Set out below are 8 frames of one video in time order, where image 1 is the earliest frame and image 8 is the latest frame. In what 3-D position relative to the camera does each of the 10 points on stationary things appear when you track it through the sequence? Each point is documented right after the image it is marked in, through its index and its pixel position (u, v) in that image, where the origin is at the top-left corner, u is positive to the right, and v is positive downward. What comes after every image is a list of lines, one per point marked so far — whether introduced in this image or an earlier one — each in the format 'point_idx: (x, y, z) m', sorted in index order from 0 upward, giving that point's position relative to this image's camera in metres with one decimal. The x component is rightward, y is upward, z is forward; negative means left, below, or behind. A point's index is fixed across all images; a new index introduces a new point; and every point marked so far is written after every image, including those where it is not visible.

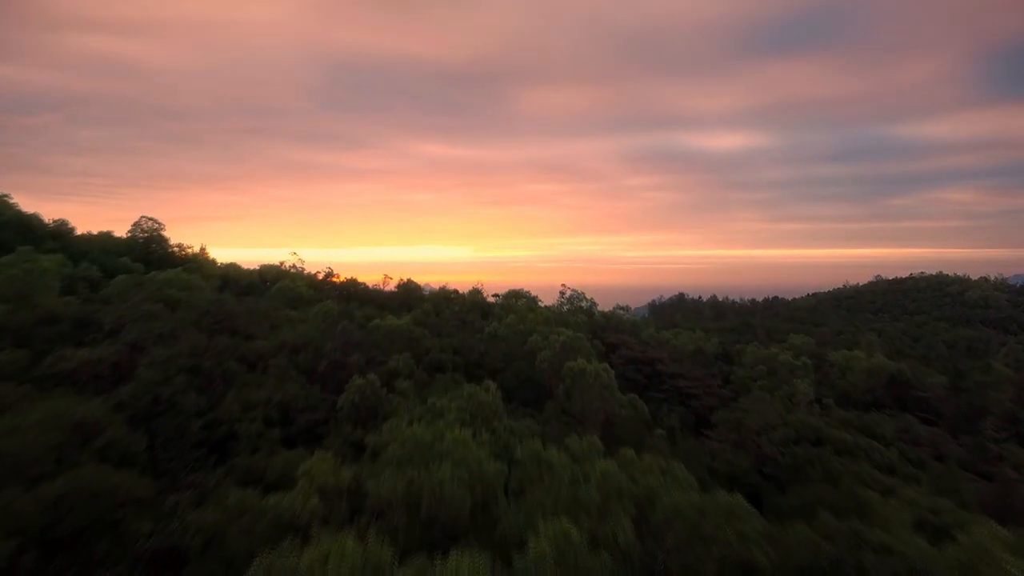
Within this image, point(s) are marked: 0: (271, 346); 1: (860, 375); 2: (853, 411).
0: (-4.1, -1.0, +9.0) m
1: (+9.2, -2.3, +14.0) m
2: (+7.7, -2.8, +12.1) m
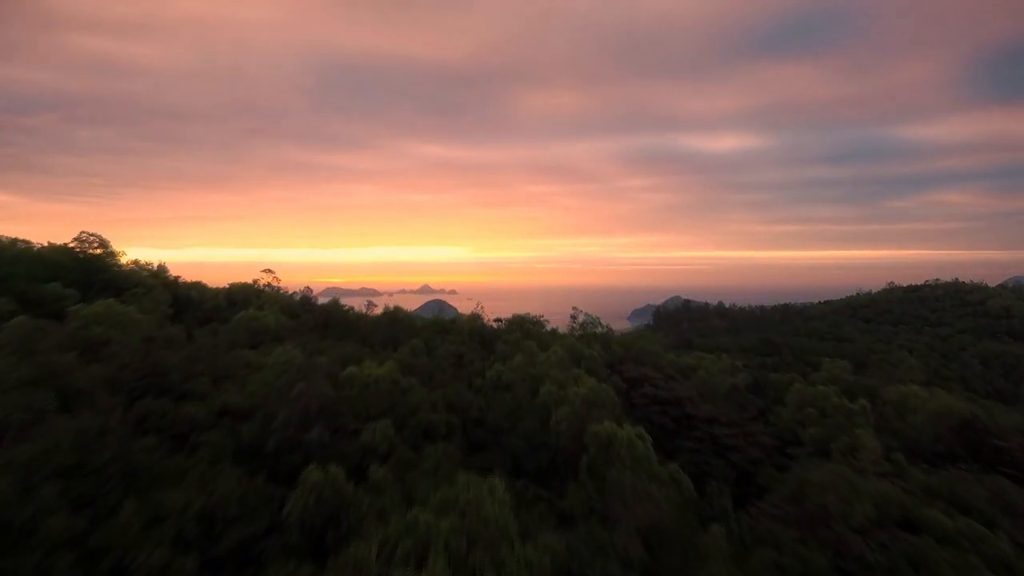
0: (-4.0, -1.6, +6.9) m
1: (+9.3, -2.9, +11.9) m
2: (+7.9, -3.5, +10.1) m
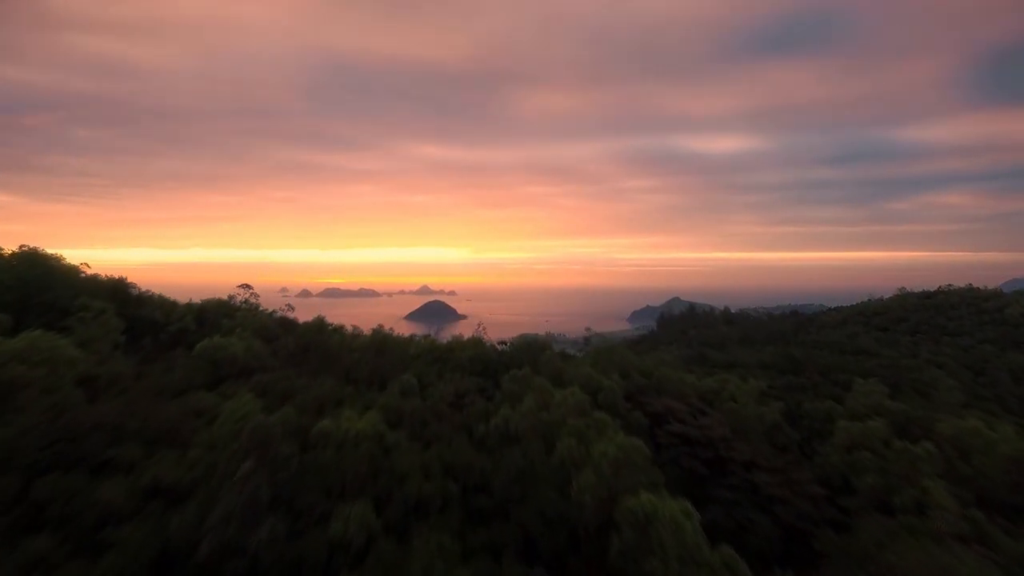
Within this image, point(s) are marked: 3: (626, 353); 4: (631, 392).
0: (-3.8, -2.1, +5.3) m
1: (+9.4, -3.4, +10.3) m
2: (+8.0, -3.9, +8.5) m
3: (+3.3, -2.1, +15.6) m
4: (+2.7, -2.3, +12.0) m
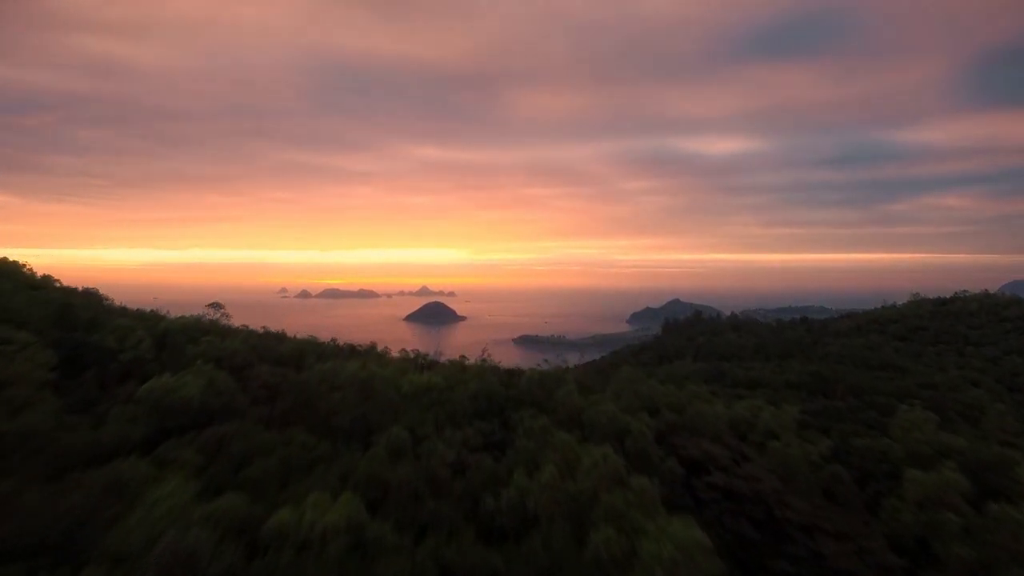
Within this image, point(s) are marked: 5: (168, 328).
0: (-3.6, -2.5, +3.6) m
1: (+9.6, -3.9, +8.6) m
2: (+8.2, -4.4, +6.8) m
3: (+3.5, -2.5, +13.8) m
4: (+2.9, -2.8, +10.3) m
5: (-7.6, -0.9, +11.7) m
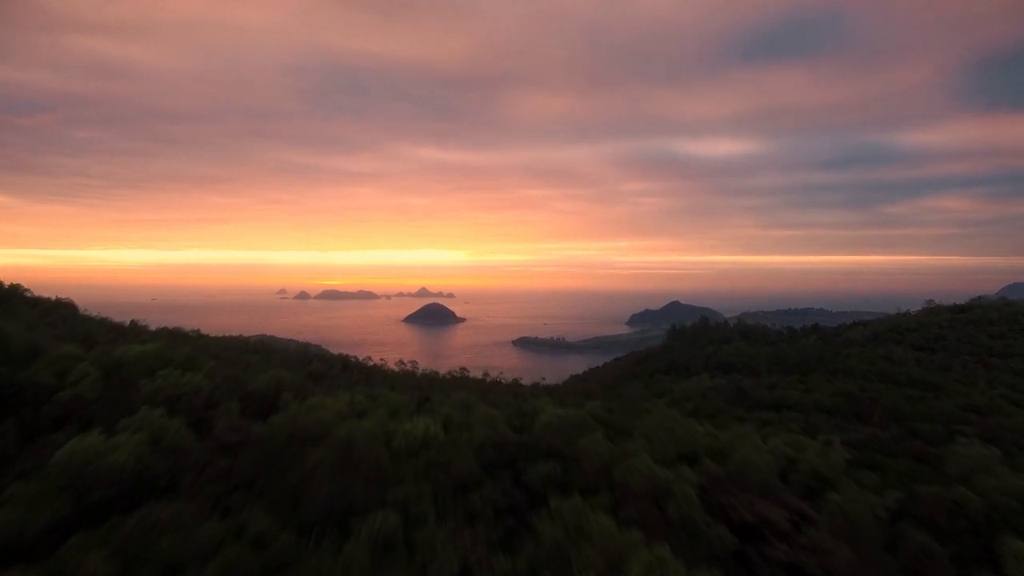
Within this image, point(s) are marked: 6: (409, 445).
0: (-3.4, -2.9, +1.9) m
1: (+9.8, -4.3, +7.0) m
2: (+8.4, -4.8, +5.1) m
3: (+3.7, -3.0, +12.1) m
4: (+3.1, -3.2, +8.6) m
5: (-7.4, -1.3, +10.0) m
6: (-1.5, -2.1, +7.5) m
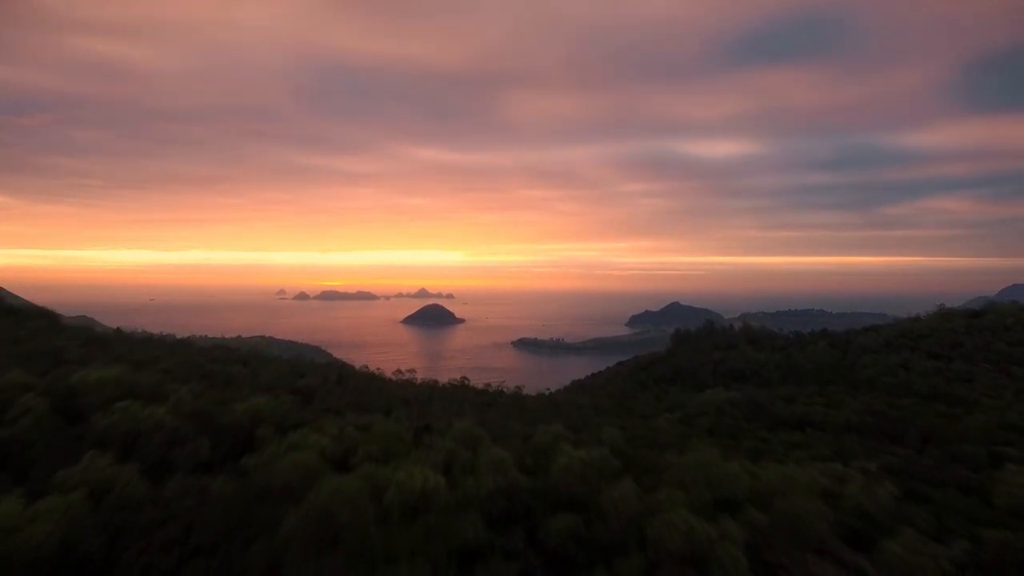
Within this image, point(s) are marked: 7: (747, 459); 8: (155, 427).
0: (-3.2, -3.2, +0.7) m
1: (+10.0, -4.6, +5.7) m
2: (+8.6, -5.1, +3.8) m
3: (+3.9, -3.3, +10.9) m
4: (+3.3, -3.5, +7.3) m
5: (-7.2, -1.6, +8.8) m
6: (-1.3, -2.4, +6.3) m
7: (+5.4, -3.7, +12.2) m
8: (-5.2, -2.0, +7.8) m
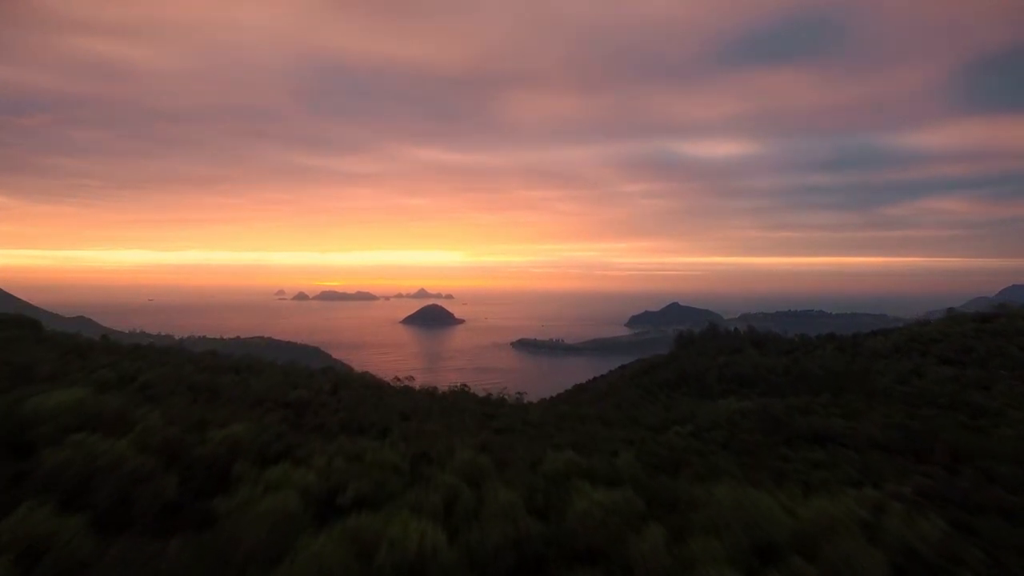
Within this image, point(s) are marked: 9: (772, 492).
0: (-3.0, -3.4, -0.3) m
1: (+10.2, -4.8, +4.8) m
2: (+8.8, -5.4, +2.9) m
3: (+4.0, -3.5, +9.9) m
4: (+3.4, -3.7, +6.4) m
5: (-7.1, -1.8, +7.8) m
6: (-1.2, -2.7, +5.3) m
7: (+5.5, -3.9, +11.2) m
8: (-5.1, -2.3, +6.8) m
9: (+5.1, -4.0, +10.5) m
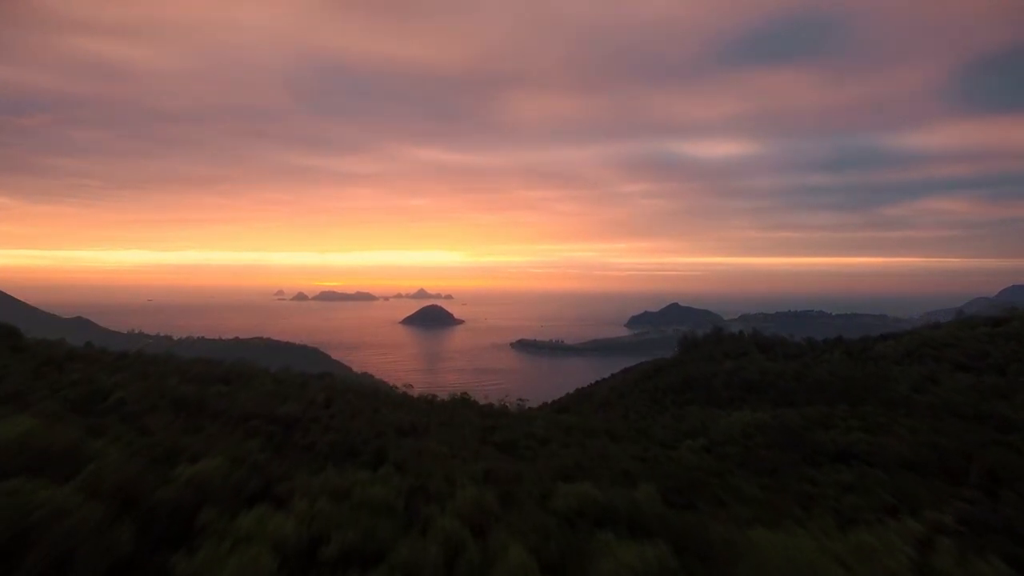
0: (-2.9, -3.6, -1.4) m
1: (+10.3, -5.1, +3.7) m
2: (+8.9, -5.6, +1.8) m
3: (+4.1, -3.8, +8.9) m
4: (+3.5, -4.0, +5.3) m
5: (-6.9, -2.1, +6.8) m
6: (-1.0, -2.9, +4.3) m
7: (+5.7, -4.1, +10.2) m
8: (-4.9, -2.5, +5.7) m
9: (+5.3, -4.3, +9.5) m
